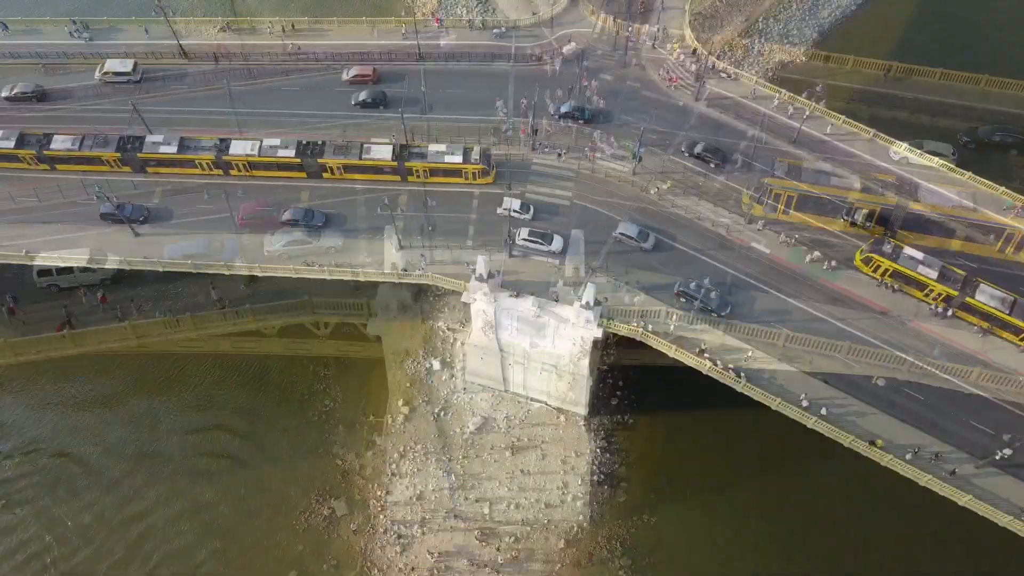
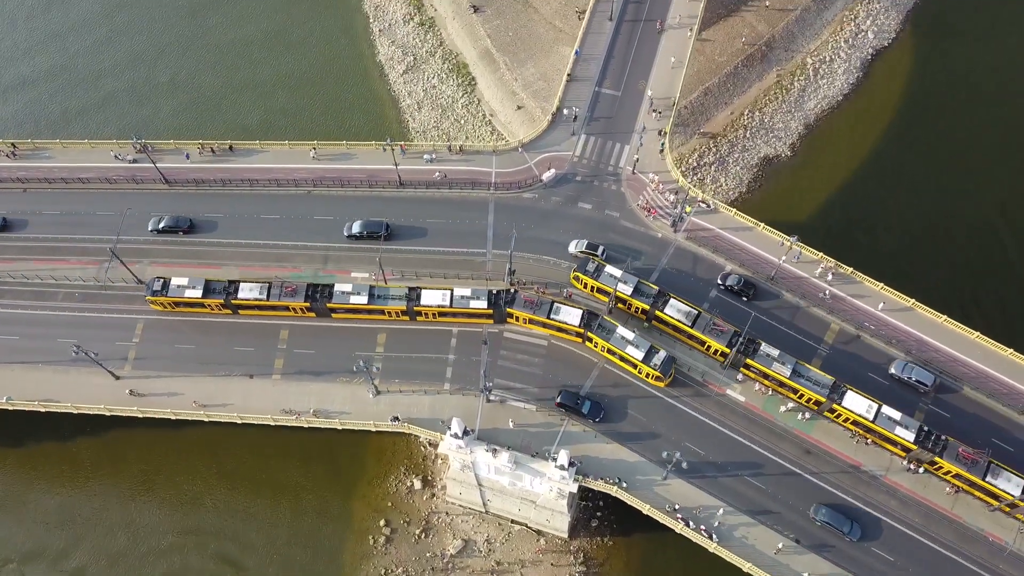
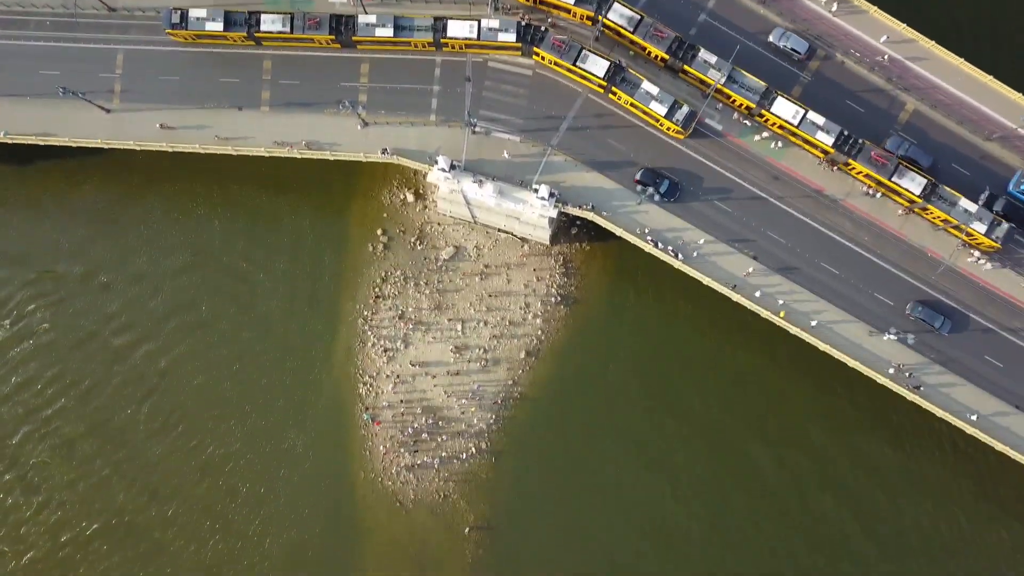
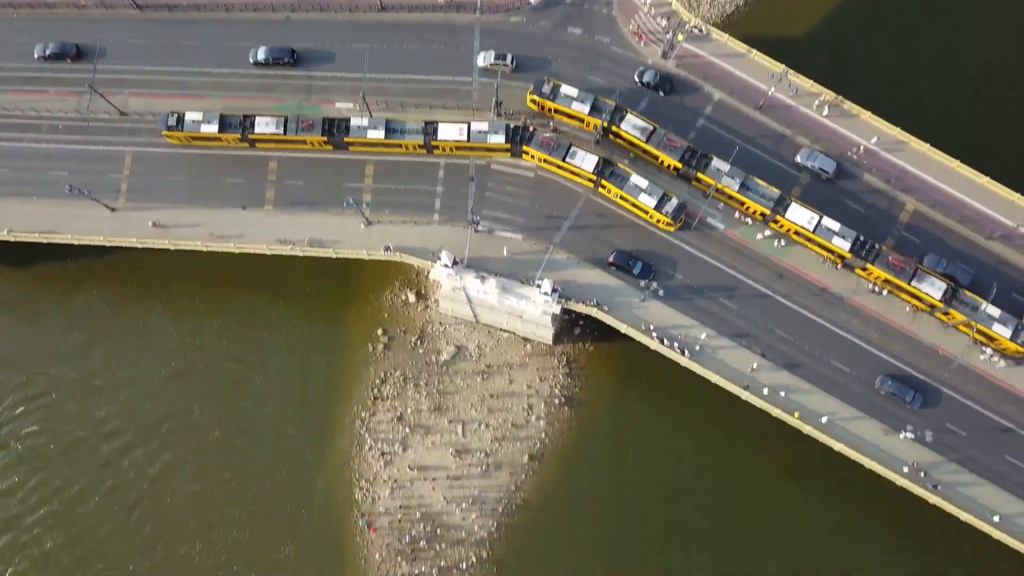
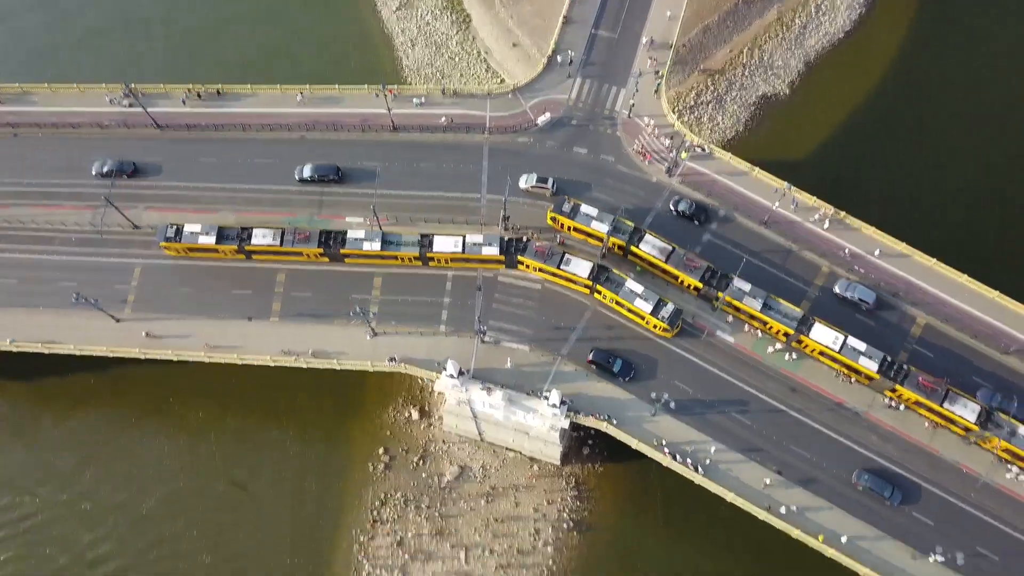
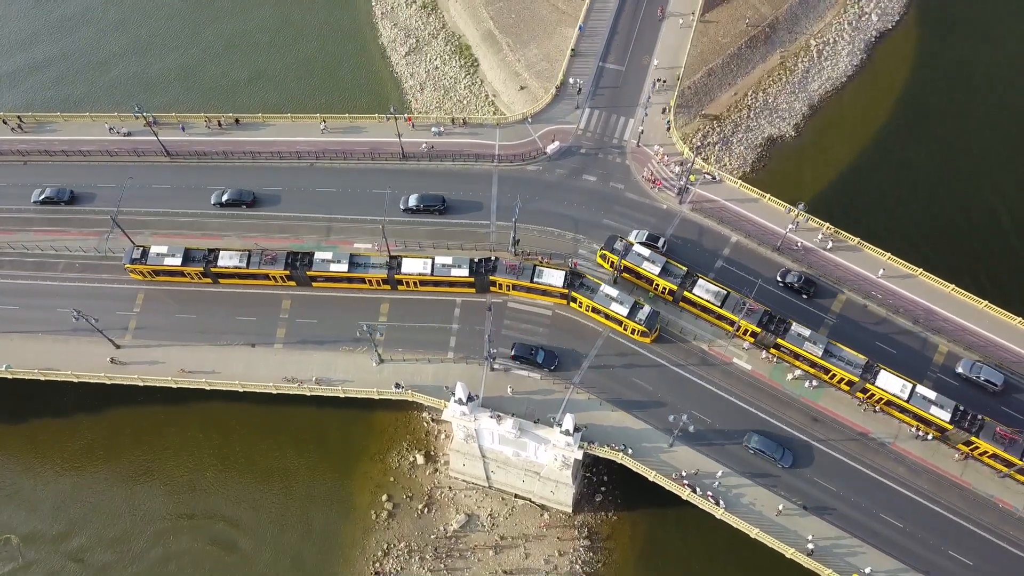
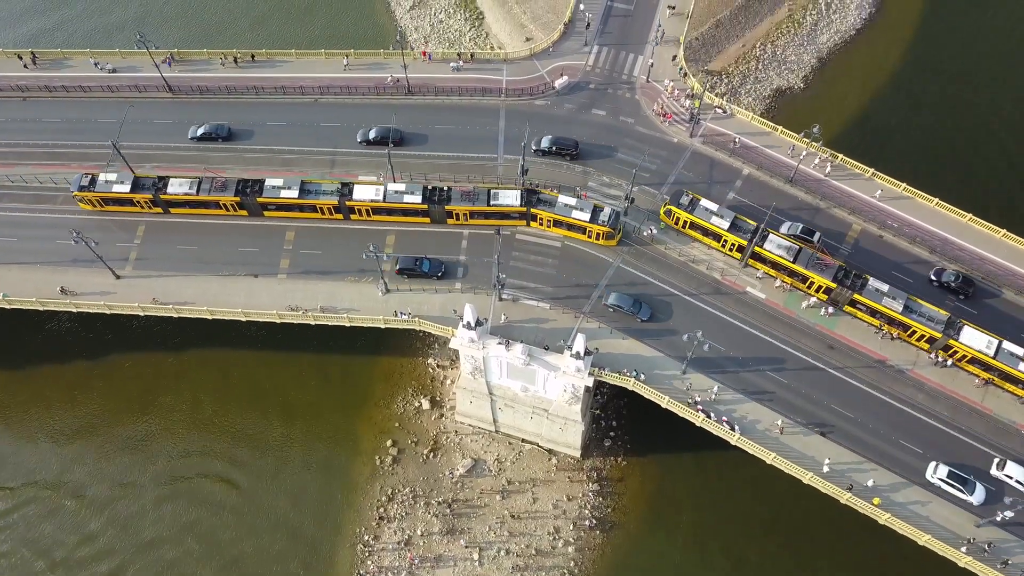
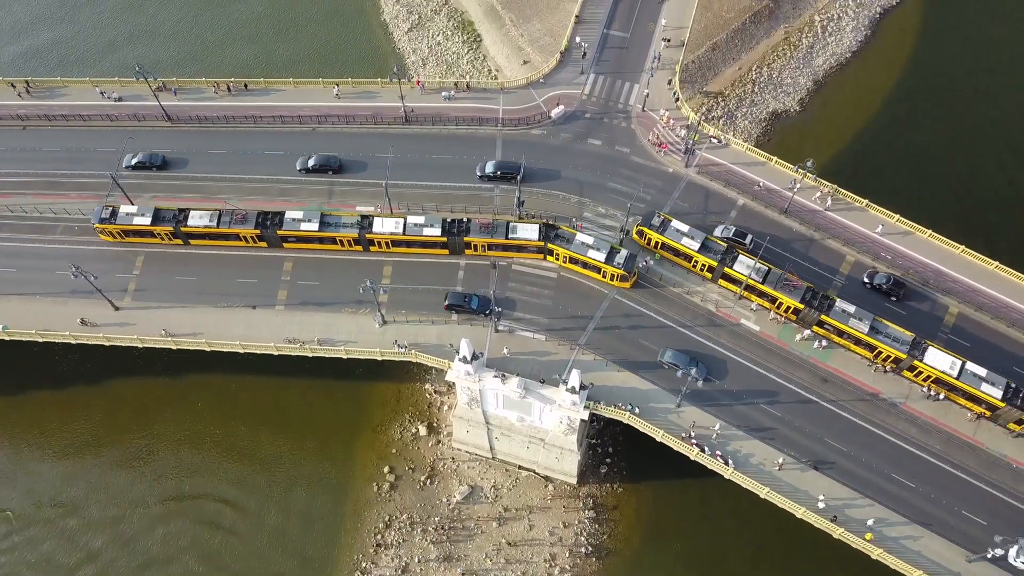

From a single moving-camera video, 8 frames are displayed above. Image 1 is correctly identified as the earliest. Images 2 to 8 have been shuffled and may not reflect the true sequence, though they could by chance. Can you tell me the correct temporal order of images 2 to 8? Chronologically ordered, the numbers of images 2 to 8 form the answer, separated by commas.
7, 8, 6, 2, 5, 4, 3
